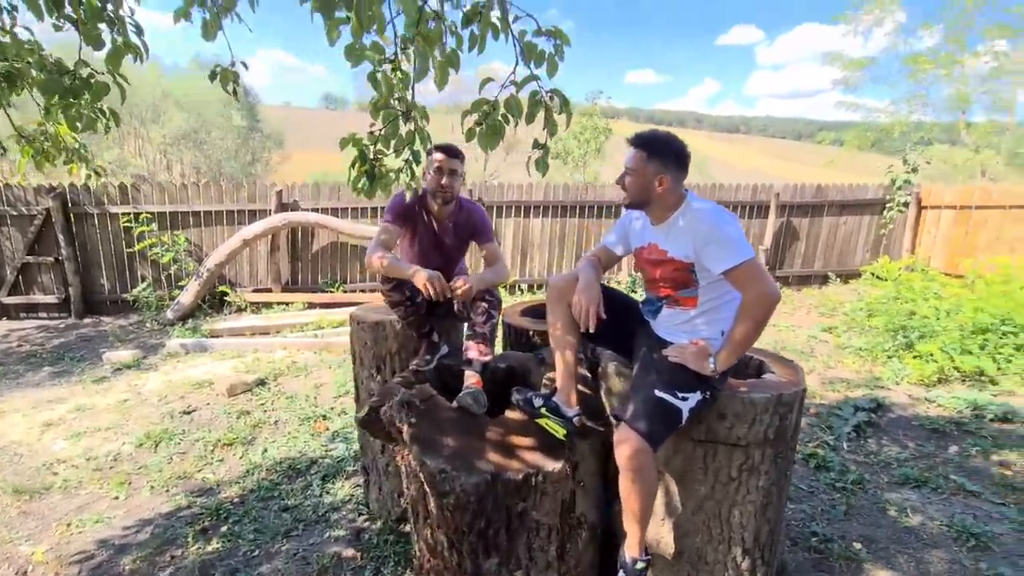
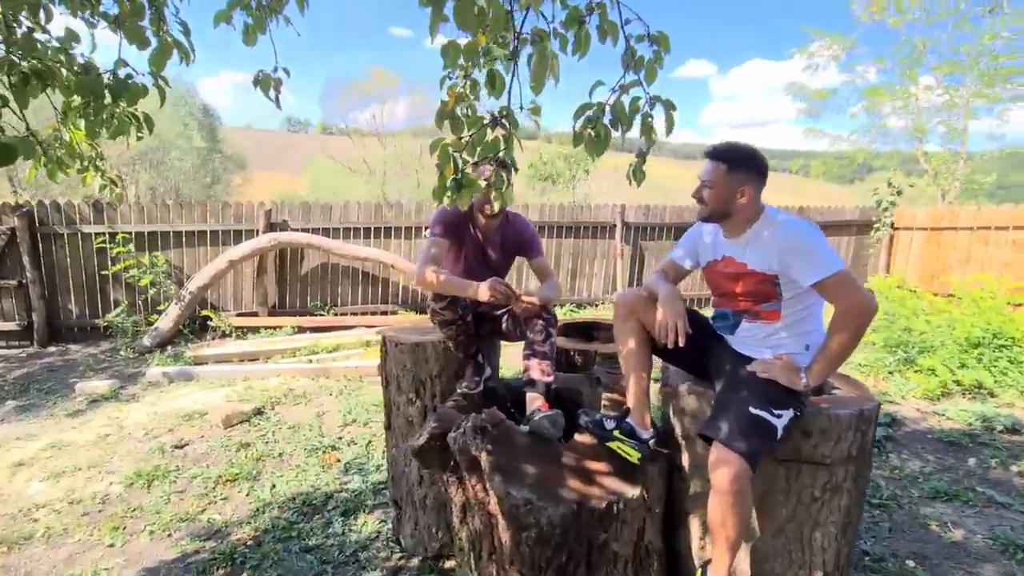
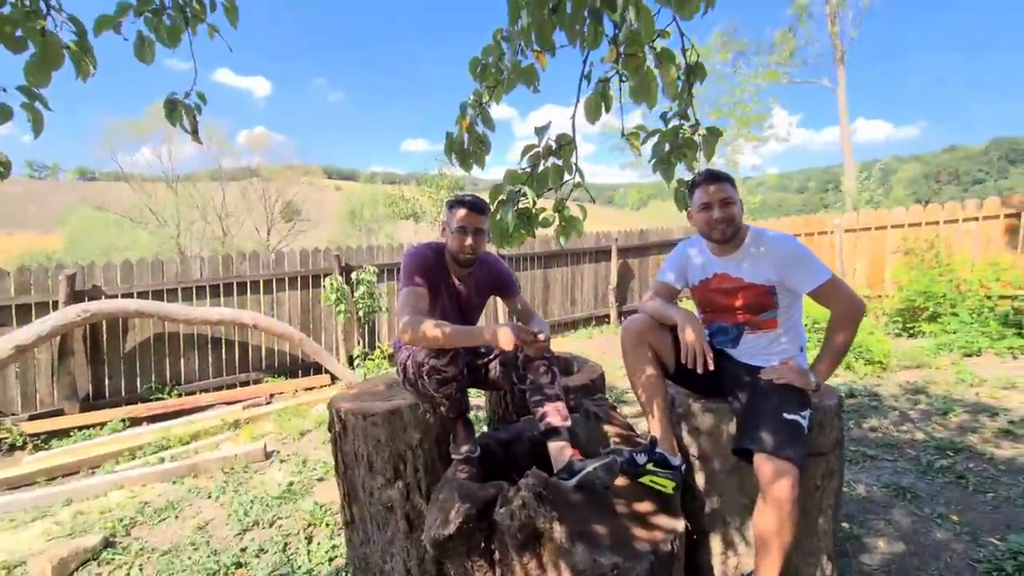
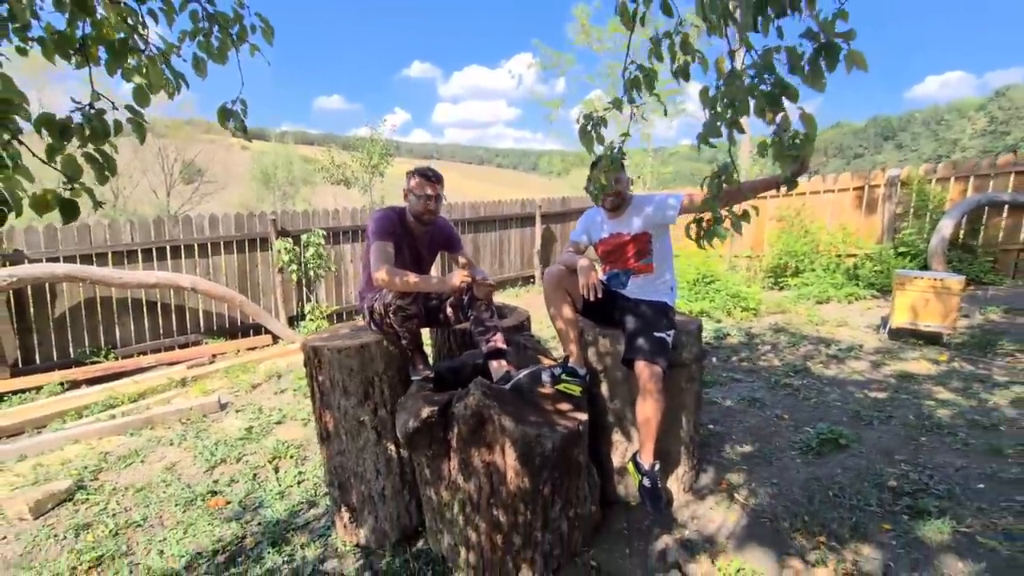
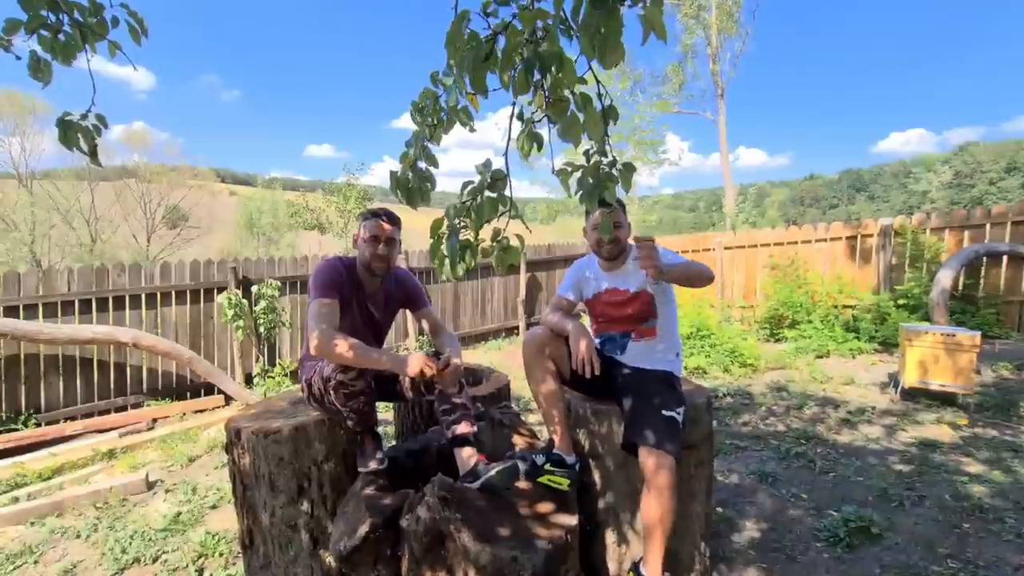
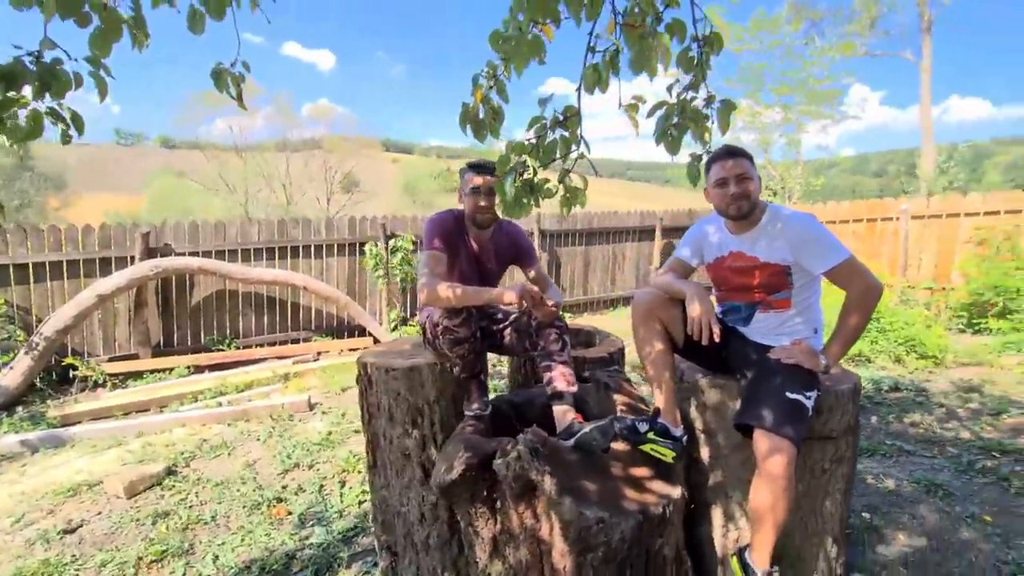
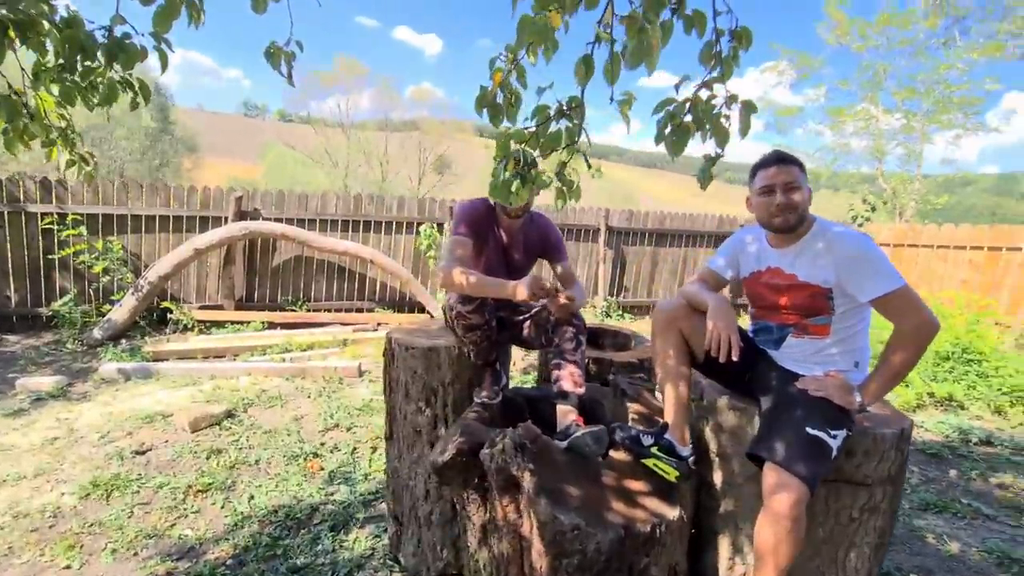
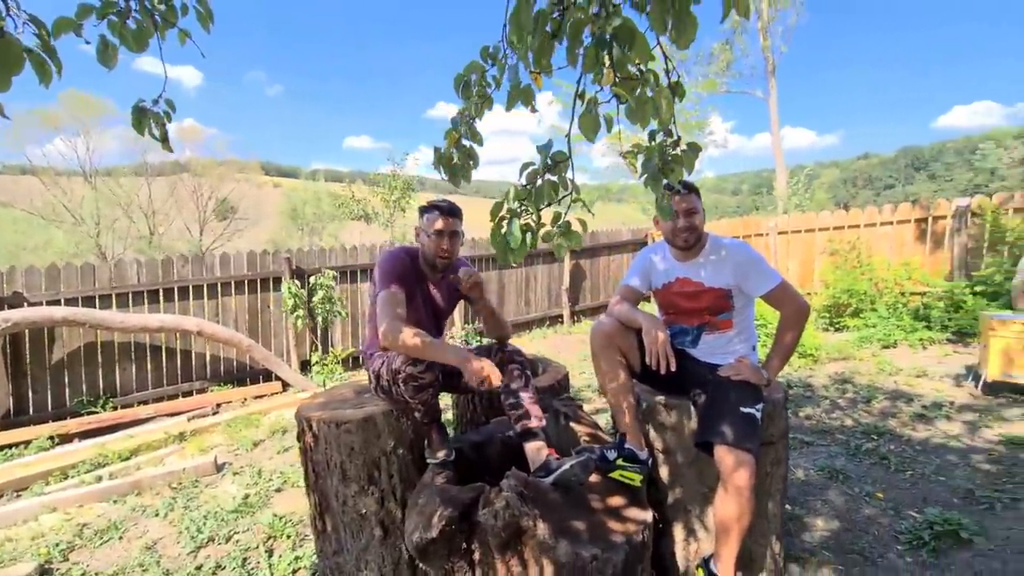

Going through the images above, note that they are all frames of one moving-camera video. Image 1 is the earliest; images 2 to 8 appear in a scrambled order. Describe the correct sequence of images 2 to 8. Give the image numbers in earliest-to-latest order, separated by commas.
2, 7, 6, 3, 8, 5, 4
